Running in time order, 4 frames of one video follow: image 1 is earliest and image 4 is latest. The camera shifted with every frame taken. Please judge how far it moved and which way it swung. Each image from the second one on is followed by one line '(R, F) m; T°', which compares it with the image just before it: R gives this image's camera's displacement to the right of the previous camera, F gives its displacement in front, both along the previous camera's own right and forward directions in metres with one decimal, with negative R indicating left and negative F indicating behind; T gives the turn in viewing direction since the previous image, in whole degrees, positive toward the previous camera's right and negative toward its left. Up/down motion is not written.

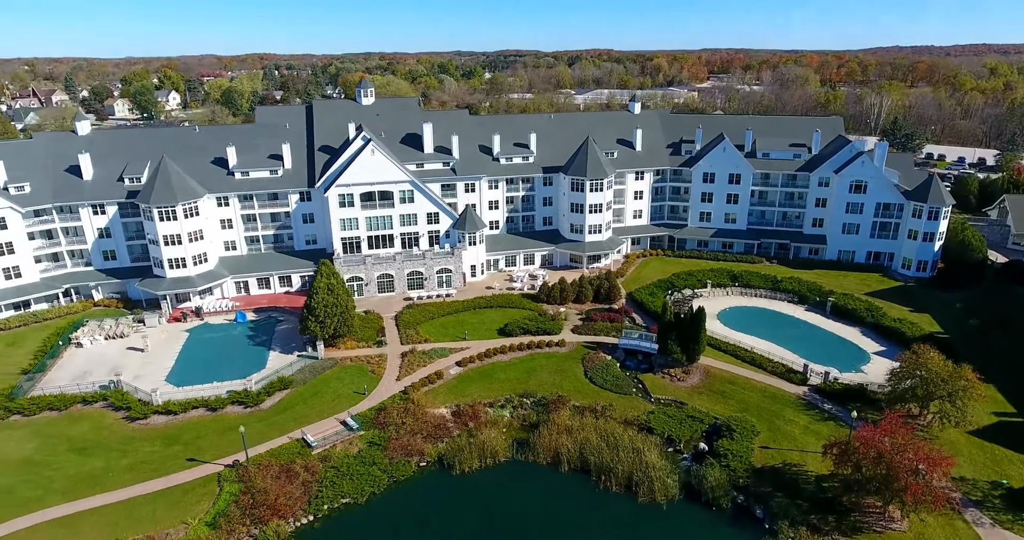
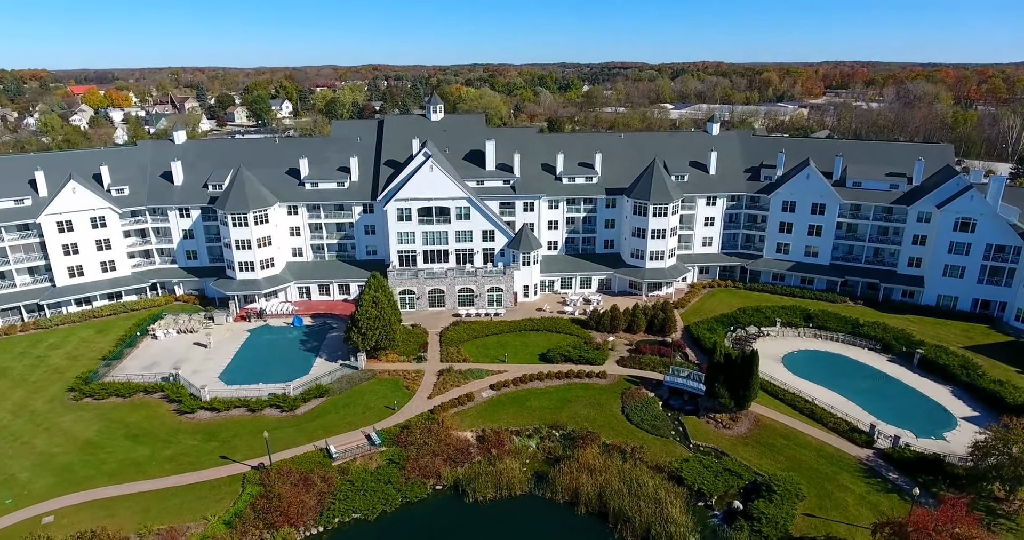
(+3.6, +1.3) m; -9°
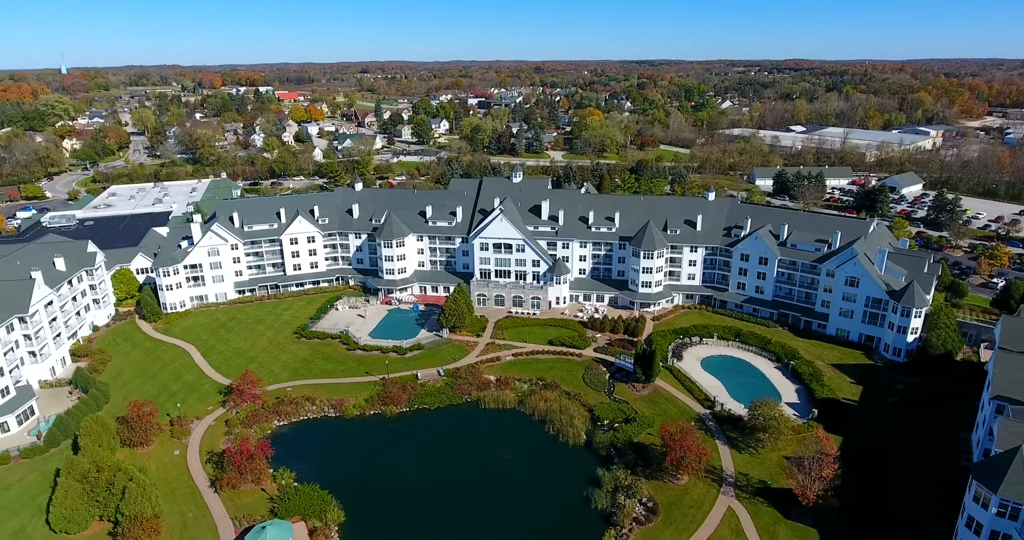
(+15.2, -28.9) m; -14°
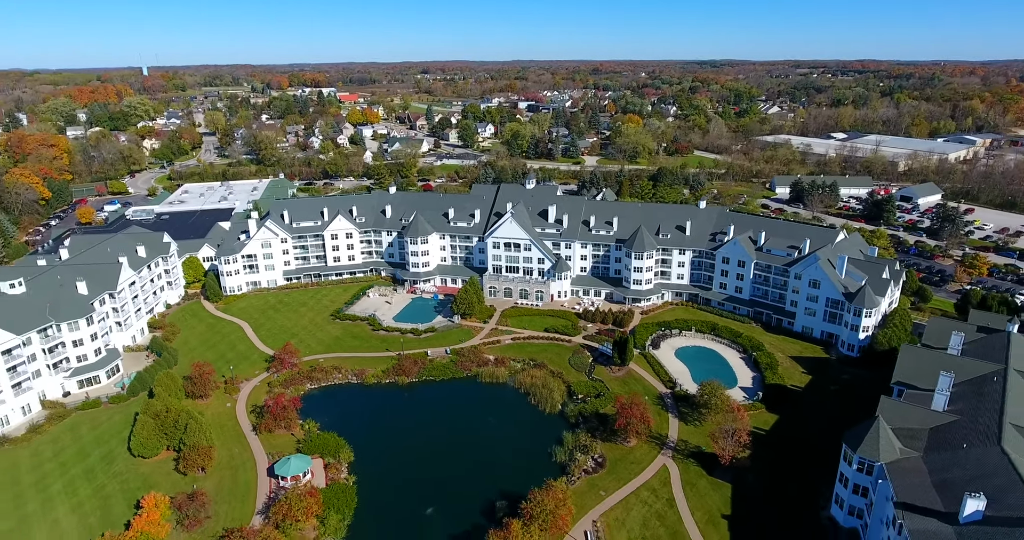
(+7.3, -10.7) m; -5°
